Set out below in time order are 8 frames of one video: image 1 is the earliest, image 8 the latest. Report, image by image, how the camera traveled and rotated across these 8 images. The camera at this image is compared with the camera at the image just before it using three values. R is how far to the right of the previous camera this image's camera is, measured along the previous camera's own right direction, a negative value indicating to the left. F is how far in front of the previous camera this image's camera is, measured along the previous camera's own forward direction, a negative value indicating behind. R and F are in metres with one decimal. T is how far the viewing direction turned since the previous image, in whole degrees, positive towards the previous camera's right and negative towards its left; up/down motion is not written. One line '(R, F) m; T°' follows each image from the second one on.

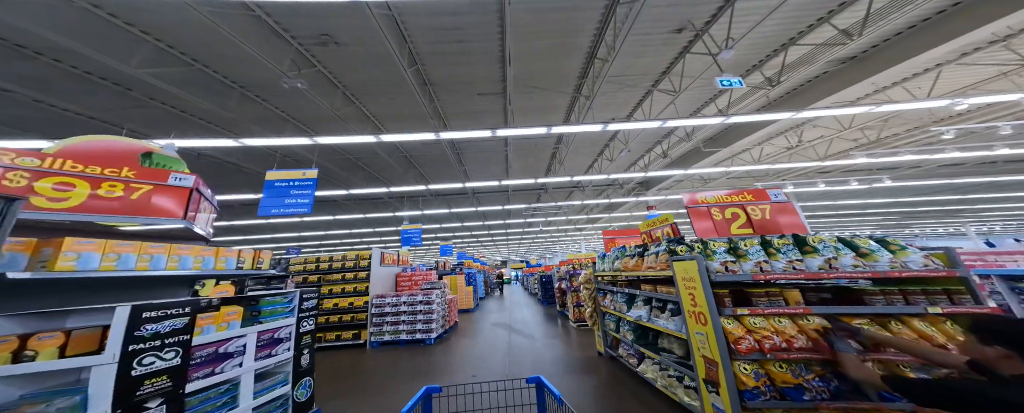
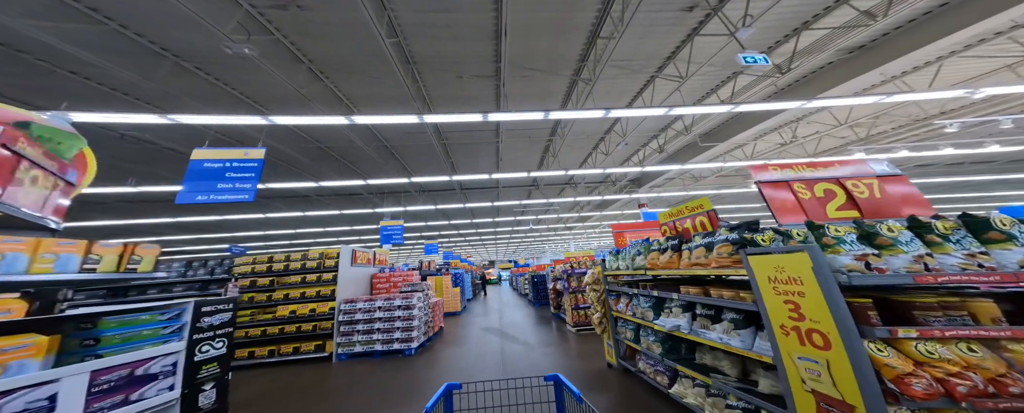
(-0.1, +0.5) m; +3°
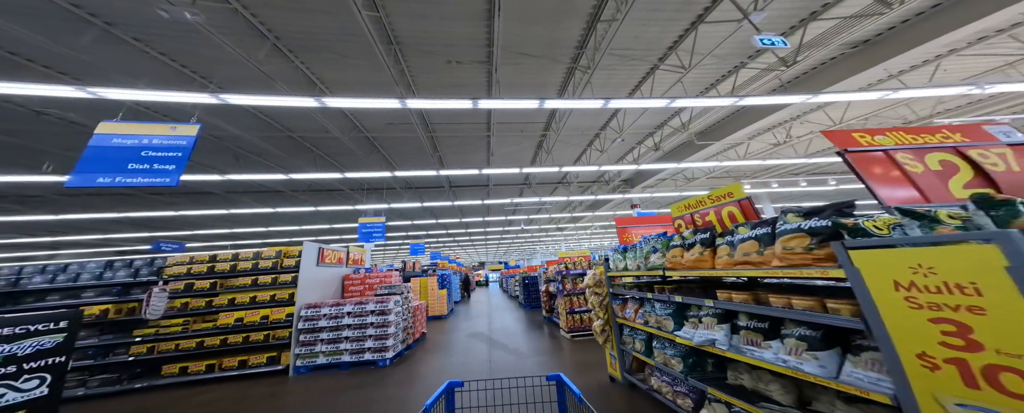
(0.0, +0.4) m; +2°
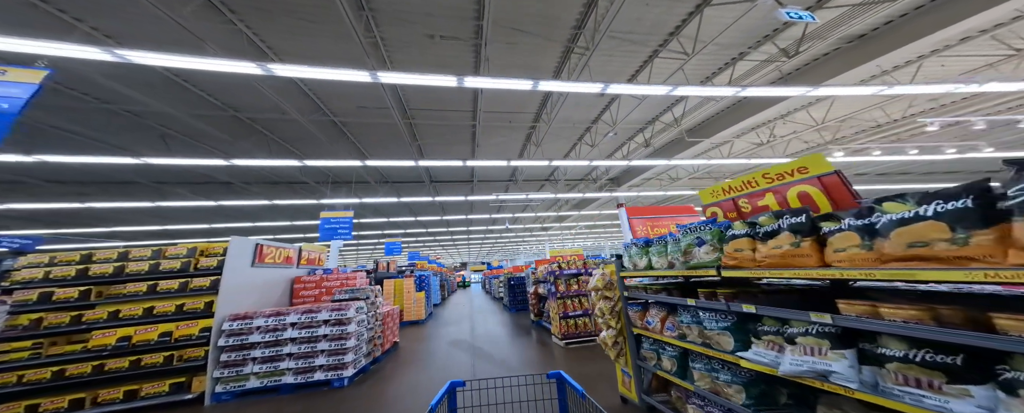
(-0.1, +0.5) m; +4°
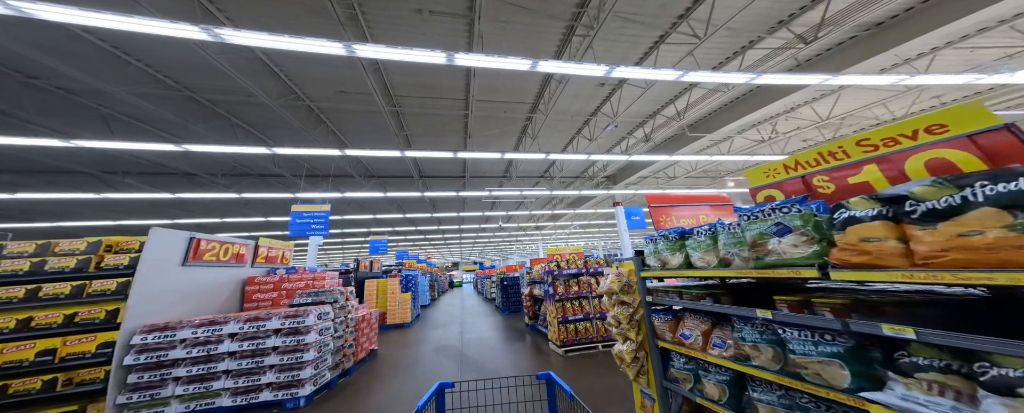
(0.0, +0.4) m; +2°
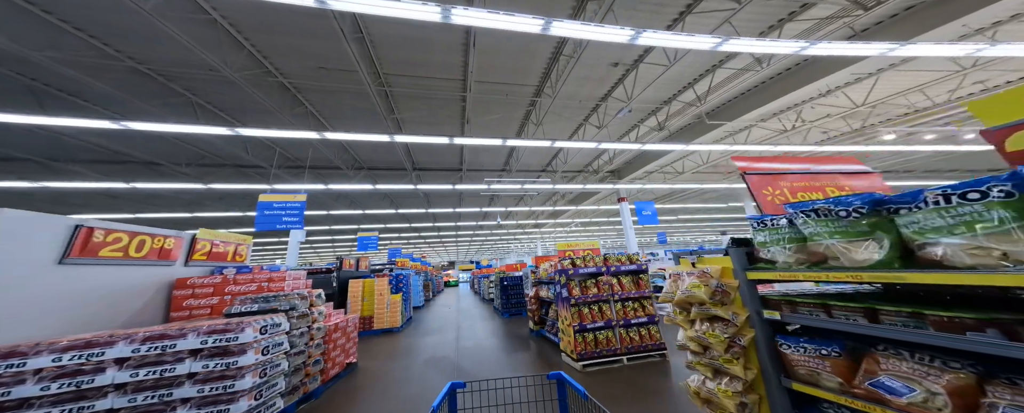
(-0.1, +0.6) m; +1°
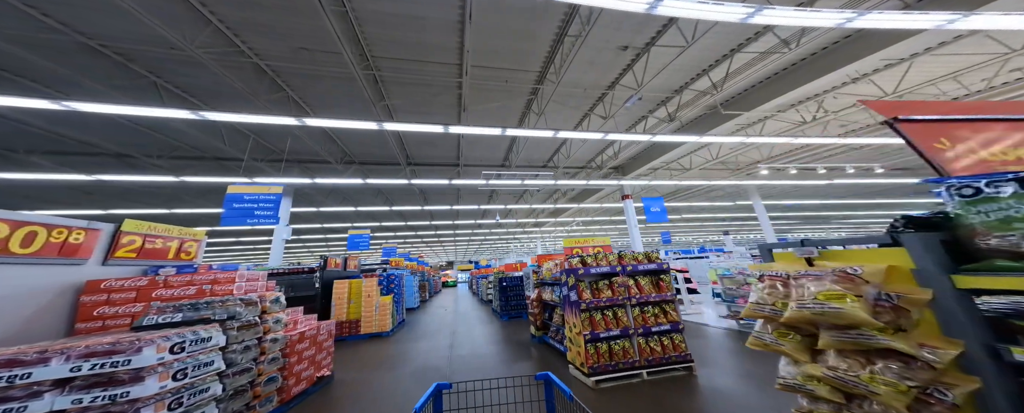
(0.0, +0.4) m; 0°
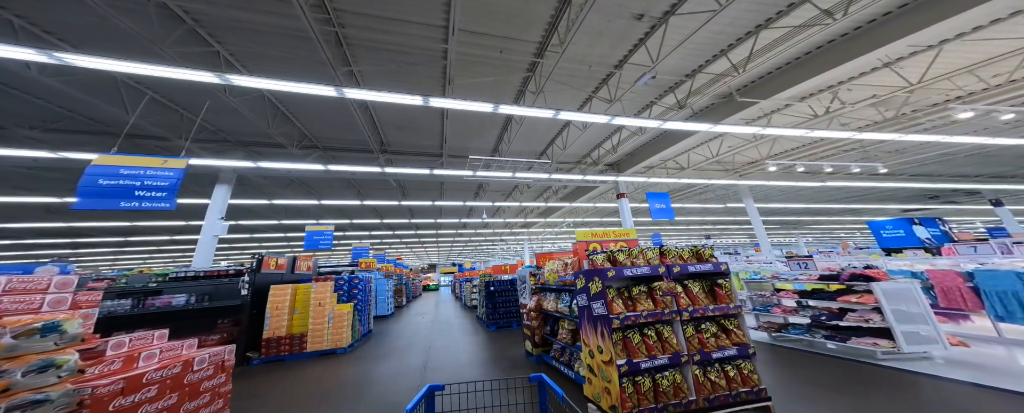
(-0.1, +0.8) m; +3°
